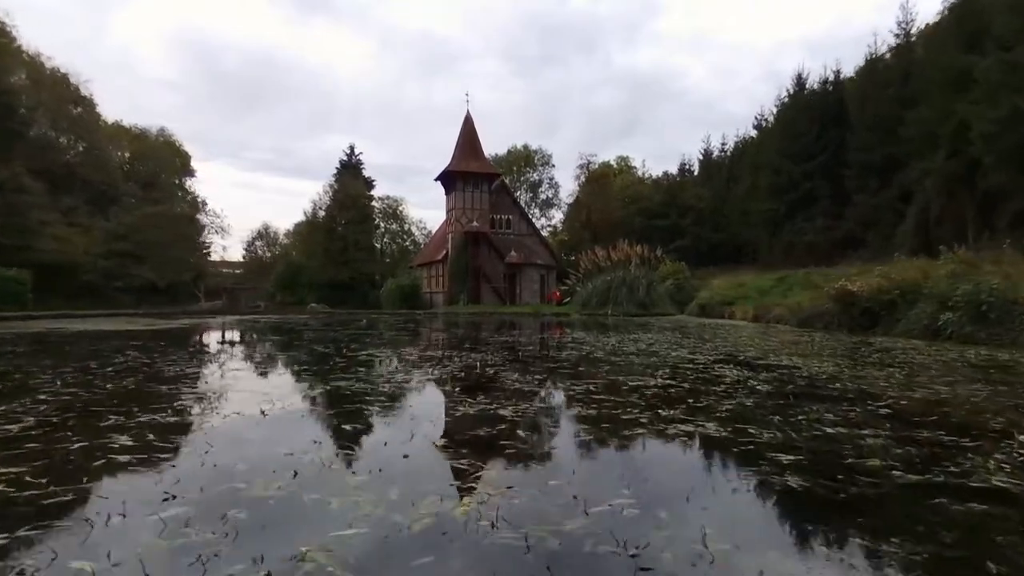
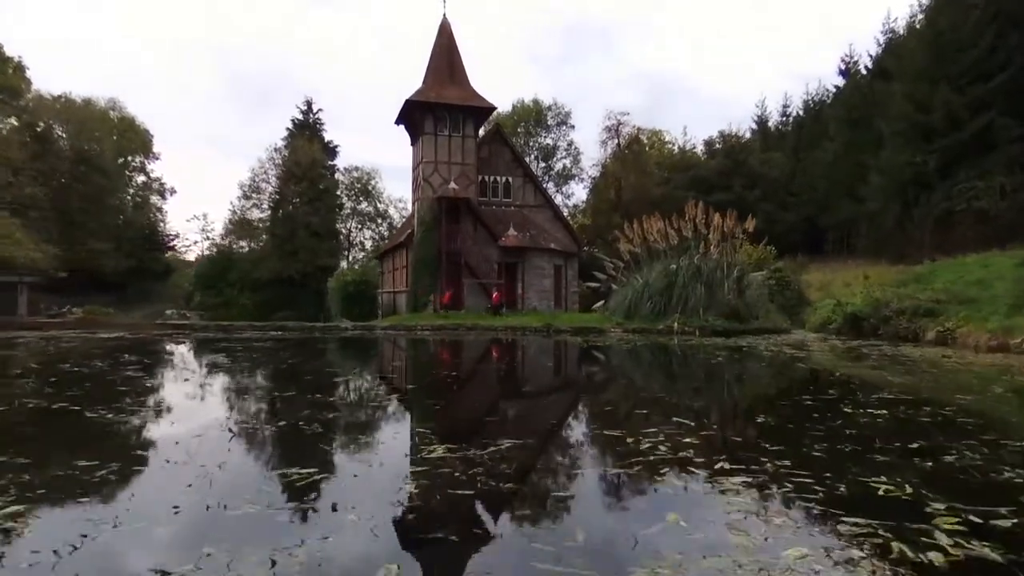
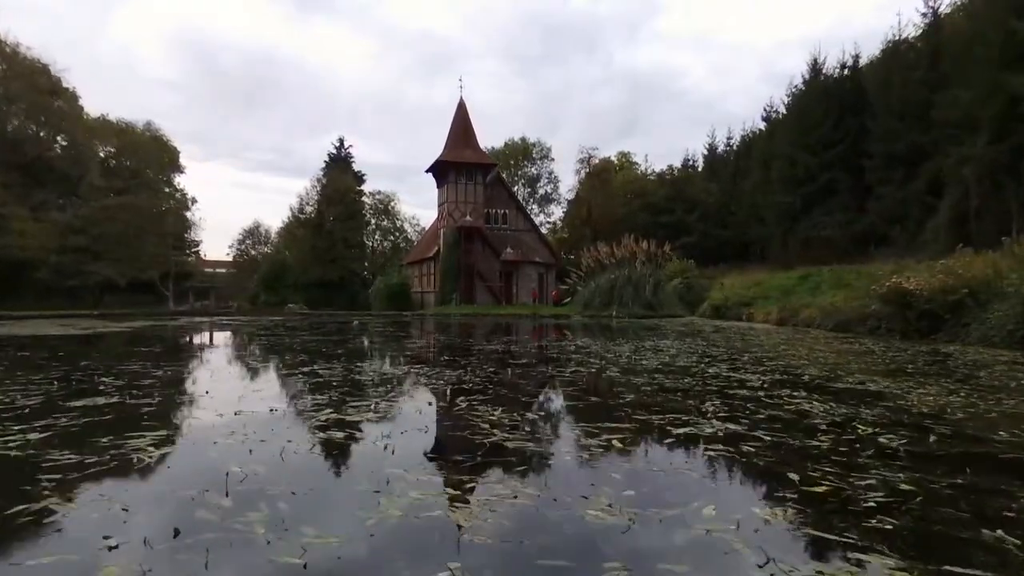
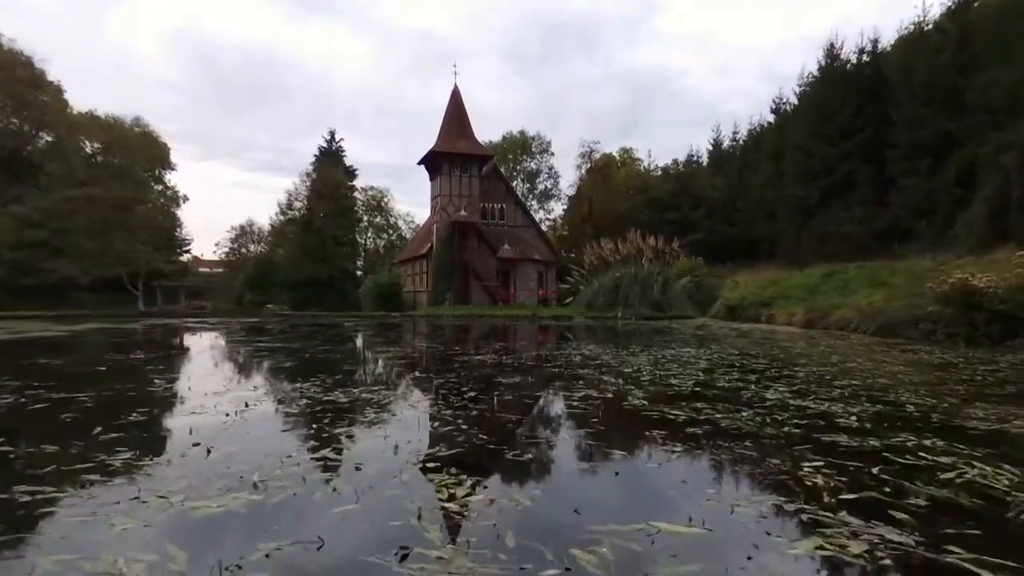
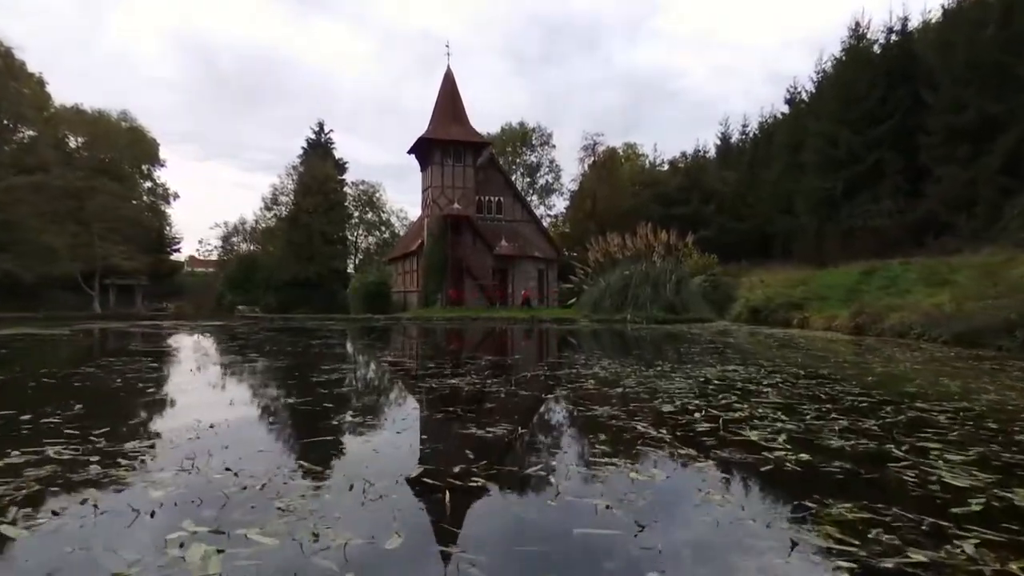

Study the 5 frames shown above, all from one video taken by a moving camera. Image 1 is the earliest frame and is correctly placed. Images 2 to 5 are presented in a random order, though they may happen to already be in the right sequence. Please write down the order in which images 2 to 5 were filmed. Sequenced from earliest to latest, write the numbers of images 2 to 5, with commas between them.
3, 4, 5, 2
